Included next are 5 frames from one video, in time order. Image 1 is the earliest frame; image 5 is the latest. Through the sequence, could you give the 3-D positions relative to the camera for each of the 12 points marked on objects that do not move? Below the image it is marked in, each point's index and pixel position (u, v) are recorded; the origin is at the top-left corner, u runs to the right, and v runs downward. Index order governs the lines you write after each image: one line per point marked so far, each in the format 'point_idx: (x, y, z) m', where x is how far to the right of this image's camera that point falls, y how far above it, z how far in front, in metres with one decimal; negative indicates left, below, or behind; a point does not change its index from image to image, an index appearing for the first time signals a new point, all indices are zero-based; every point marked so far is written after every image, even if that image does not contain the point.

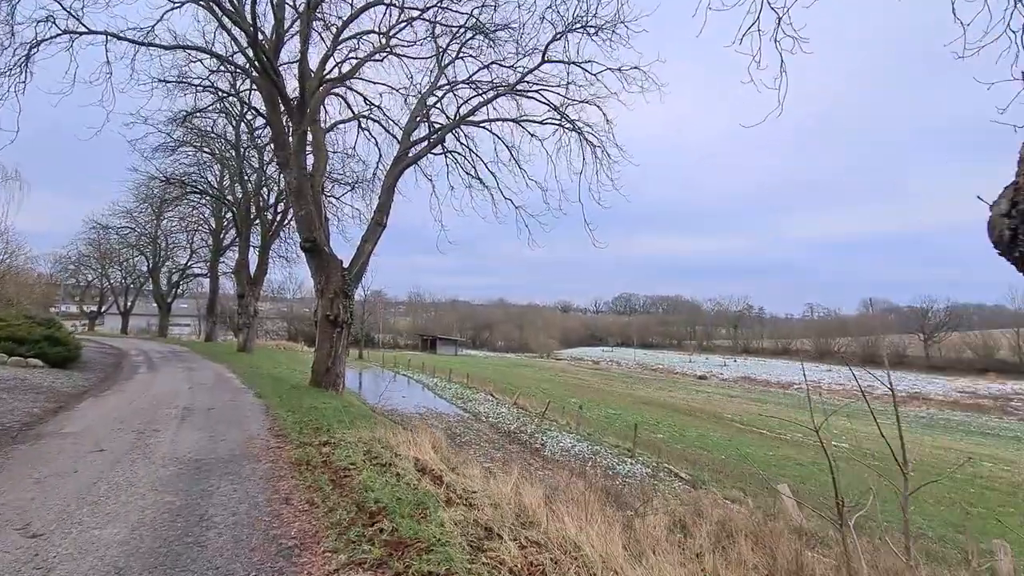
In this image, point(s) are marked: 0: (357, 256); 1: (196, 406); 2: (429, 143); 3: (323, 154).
0: (-3.3, +0.7, +12.2) m
1: (-5.2, -2.0, +9.2) m
2: (-2.1, +3.5, +14.0) m
3: (-4.2, +3.0, +12.6) m
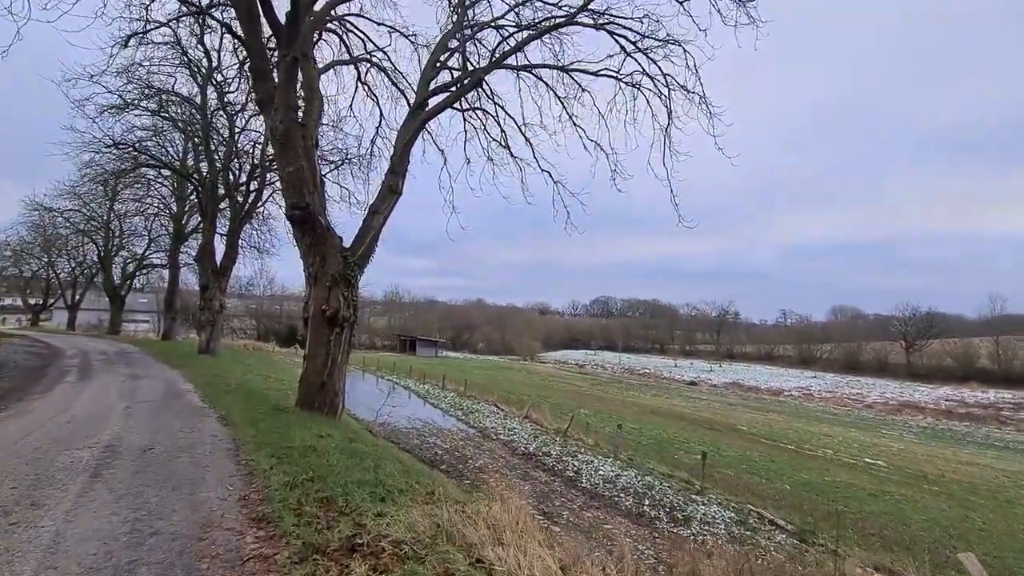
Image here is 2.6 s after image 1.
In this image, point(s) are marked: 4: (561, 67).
0: (-2.4, +1.0, +9.1) m
1: (-4.2, -1.7, +6.1) m
2: (-1.2, +3.7, +11.0) m
3: (-3.3, +3.2, +9.5) m
4: (+1.0, +4.4, +11.2) m
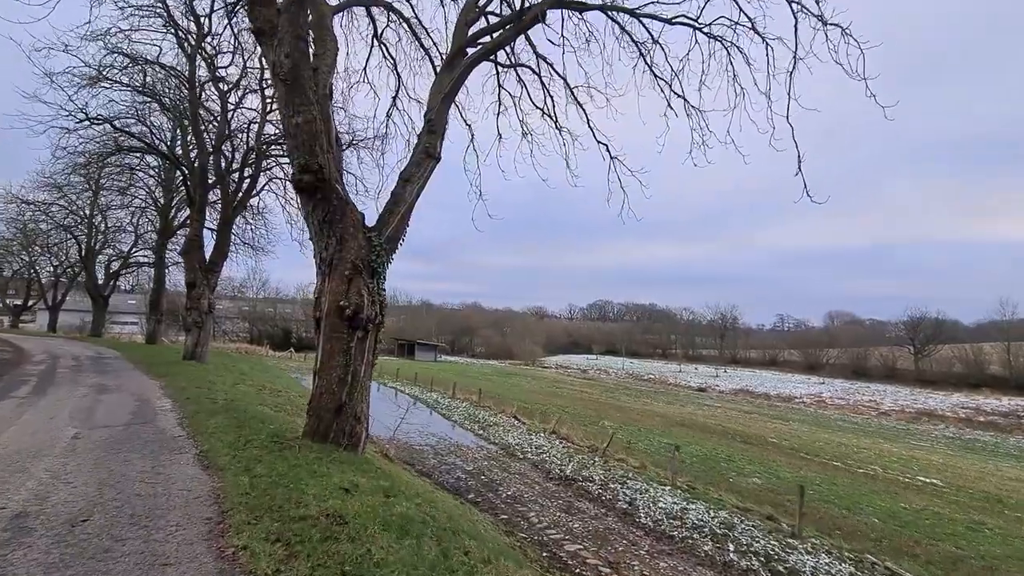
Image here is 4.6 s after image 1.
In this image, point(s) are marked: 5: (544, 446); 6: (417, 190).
0: (-1.5, +1.1, +7.0) m
1: (-3.2, -1.6, +3.9) m
2: (-0.3, +3.8, +8.9) m
3: (-2.4, +3.3, +7.4) m
4: (+1.9, +4.5, +9.1) m
5: (+0.9, -4.5, +15.8) m
6: (-1.2, +1.2, +7.2) m
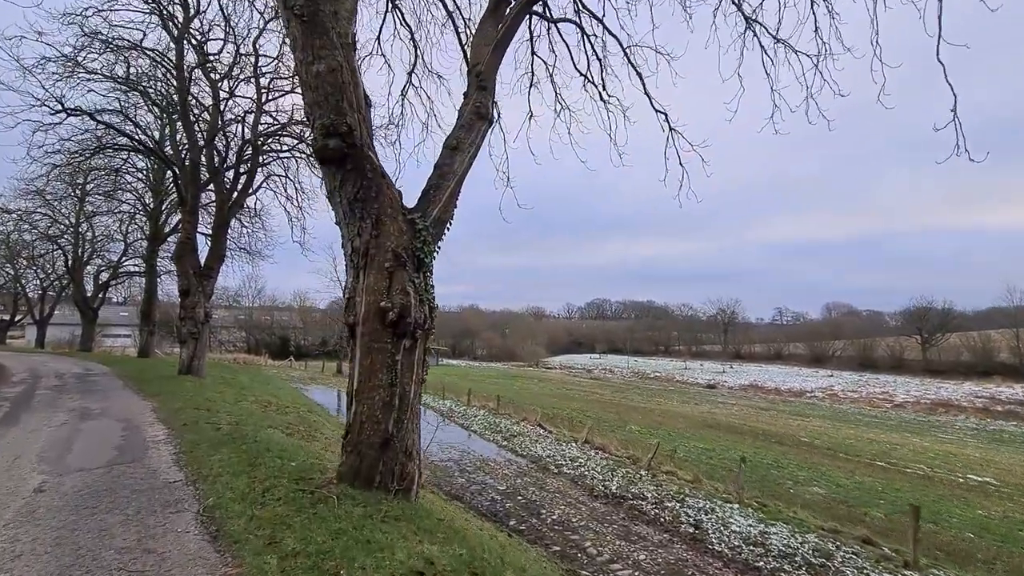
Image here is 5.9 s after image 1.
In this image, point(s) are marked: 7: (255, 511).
0: (-0.7, +1.1, +5.5) m
1: (-2.4, -1.6, +2.4) m
2: (+0.3, +3.9, +7.4) m
3: (-1.7, +3.3, +6.0) m
4: (+2.5, +4.6, +7.7) m
5: (+1.7, -4.4, +14.4) m
6: (-0.5, +1.3, +5.7) m
7: (-1.9, -1.6, +4.1) m
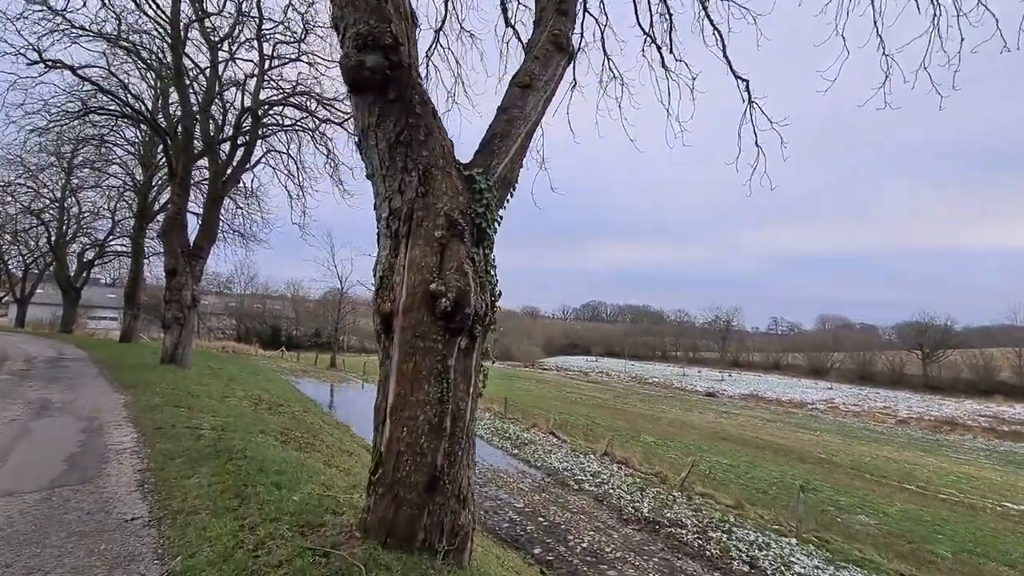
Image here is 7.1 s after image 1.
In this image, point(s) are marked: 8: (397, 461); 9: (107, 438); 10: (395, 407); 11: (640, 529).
0: (0.0, +1.2, +4.1) m
1: (-1.8, -1.4, +1.0) m
2: (+1.1, +4.0, +6.0) m
3: (-0.9, +3.5, +4.6) m
4: (+3.3, +4.6, +6.3) m
5: (+2.1, -4.3, +13.0) m
6: (+0.2, +1.4, +4.3) m
7: (-1.3, -1.5, +2.7) m
8: (-0.7, -1.0, +3.4) m
9: (-4.5, -1.7, +6.2) m
10: (-0.7, -0.7, +3.4) m
11: (+2.3, -4.3, +10.0) m
